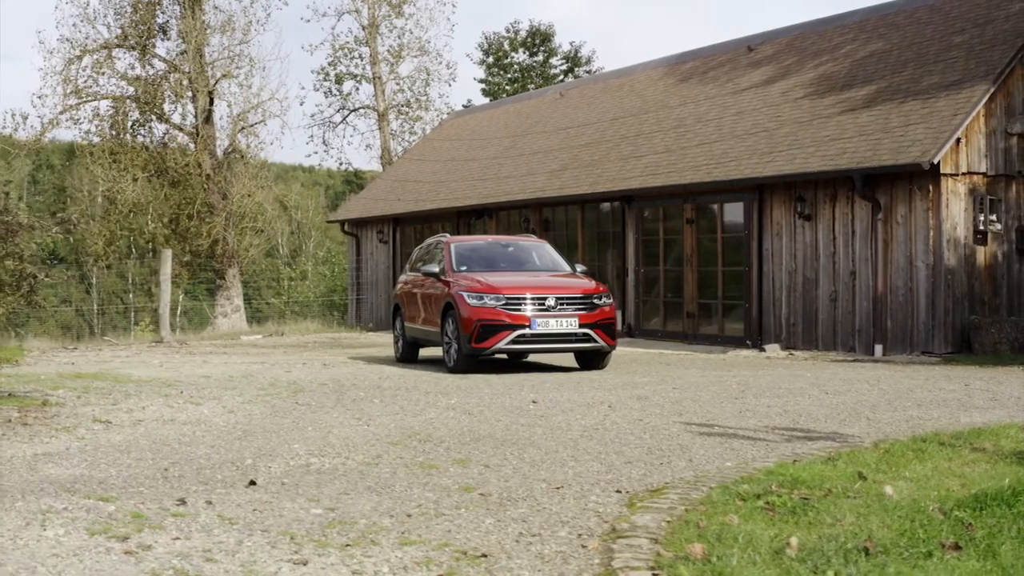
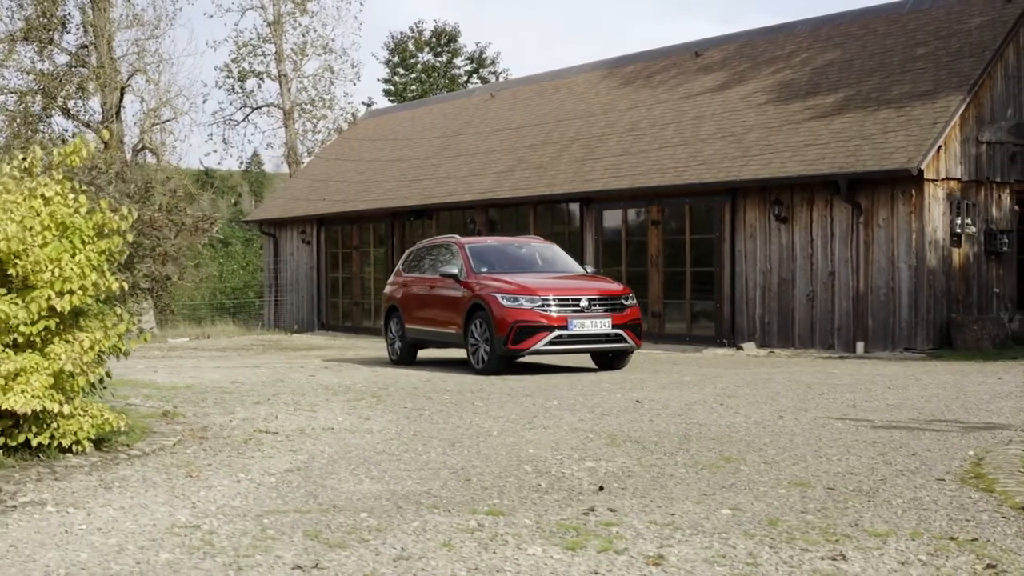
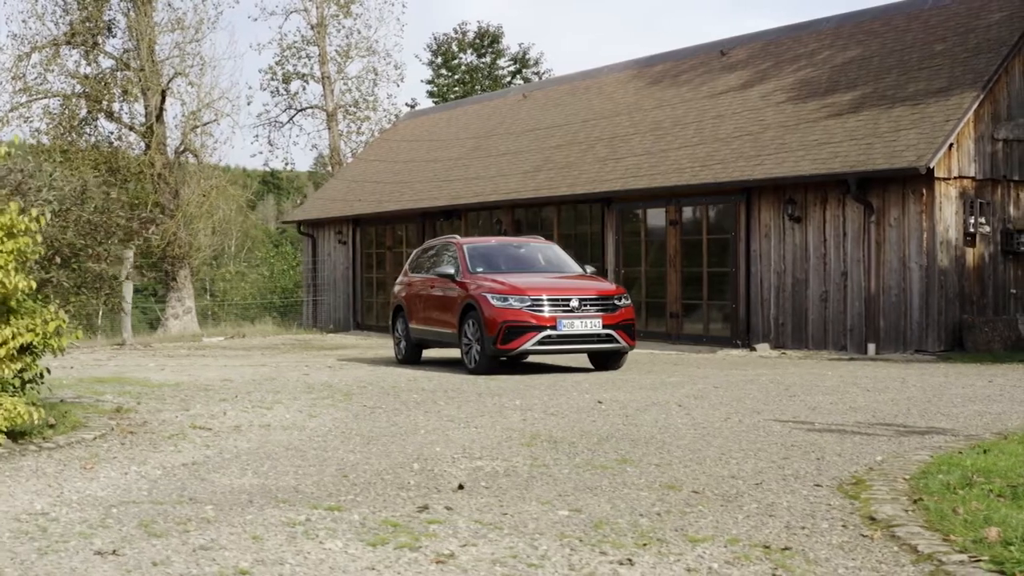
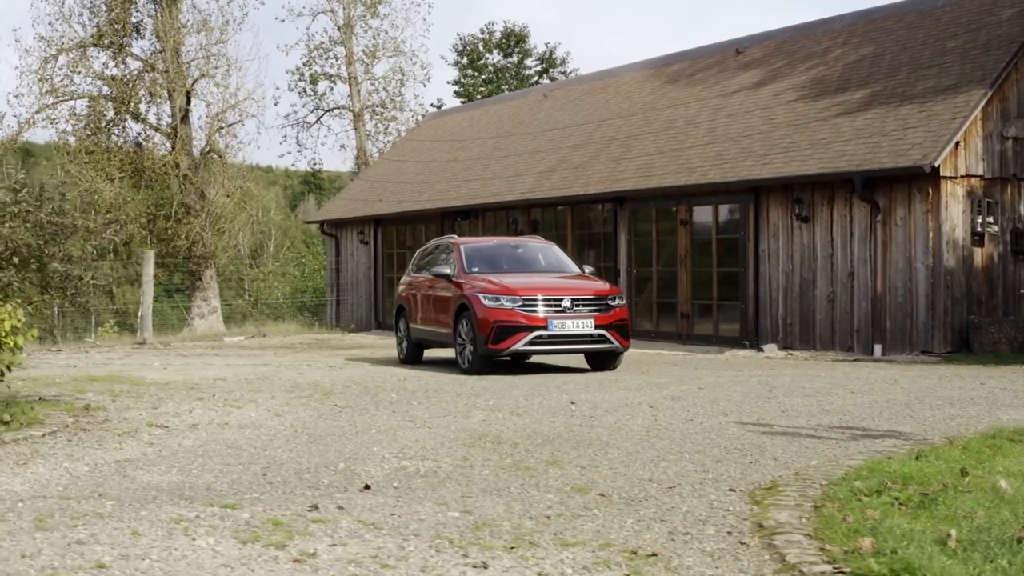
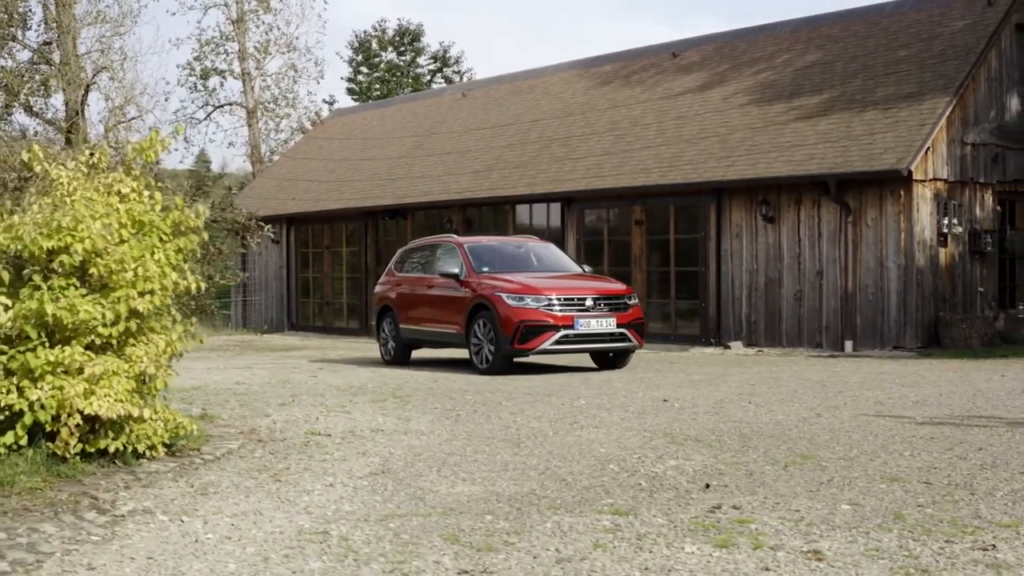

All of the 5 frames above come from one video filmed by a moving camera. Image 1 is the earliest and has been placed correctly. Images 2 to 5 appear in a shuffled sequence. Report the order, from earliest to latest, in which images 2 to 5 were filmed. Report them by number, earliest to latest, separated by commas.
4, 3, 2, 5
